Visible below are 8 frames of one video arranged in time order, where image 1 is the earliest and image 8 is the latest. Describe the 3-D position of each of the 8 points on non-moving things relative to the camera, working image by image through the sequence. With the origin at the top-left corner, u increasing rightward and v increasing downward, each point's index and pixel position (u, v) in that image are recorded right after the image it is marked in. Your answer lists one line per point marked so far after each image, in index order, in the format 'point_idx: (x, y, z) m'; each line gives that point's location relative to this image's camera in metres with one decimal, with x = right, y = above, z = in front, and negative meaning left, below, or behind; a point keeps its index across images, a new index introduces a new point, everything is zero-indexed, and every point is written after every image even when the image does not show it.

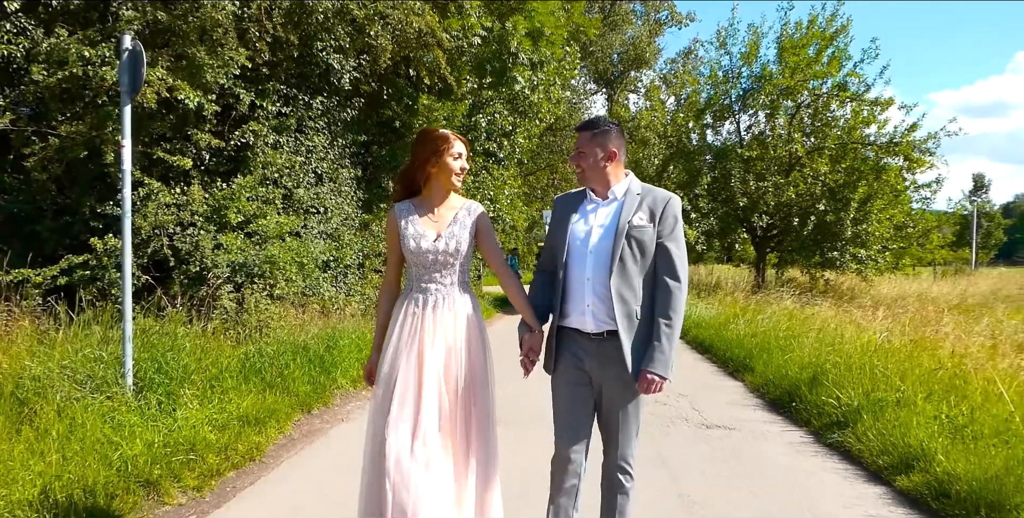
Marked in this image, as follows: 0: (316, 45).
0: (-2.6, +2.8, +10.5) m
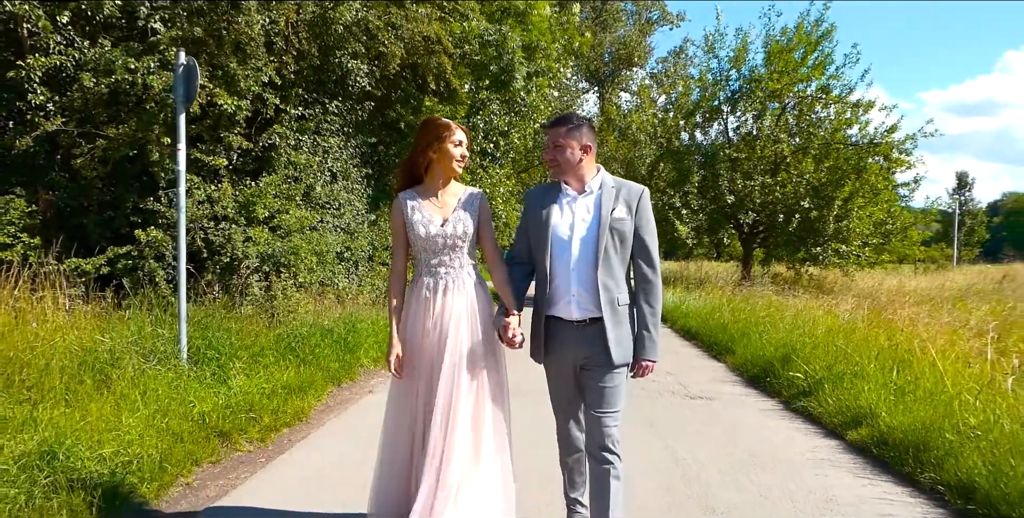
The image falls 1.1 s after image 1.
0: (-2.5, +2.9, +11.4) m
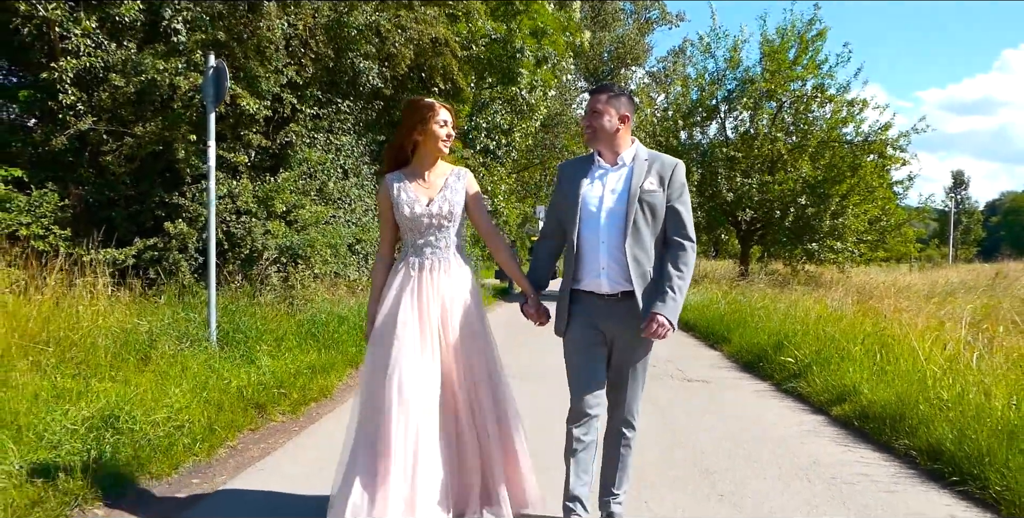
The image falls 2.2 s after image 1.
0: (-2.4, +3.0, +11.9) m
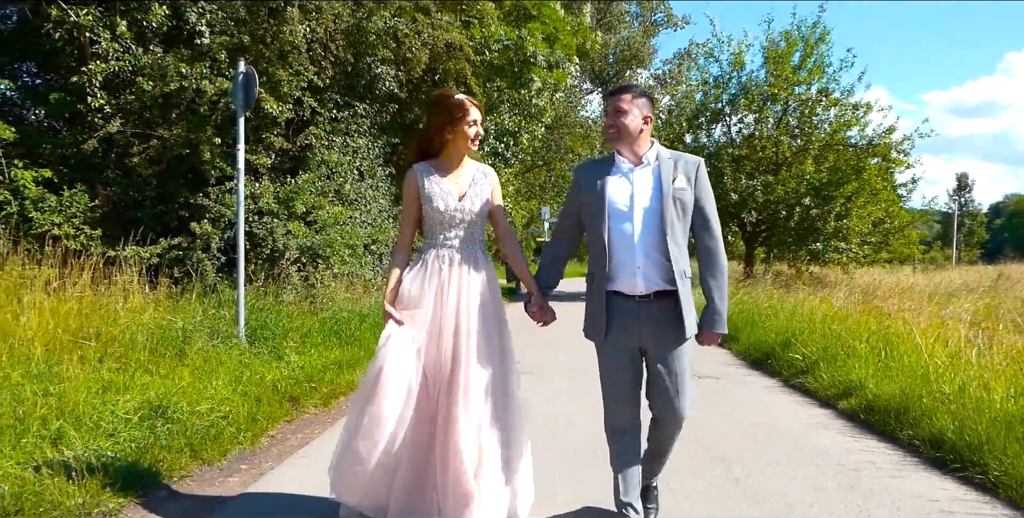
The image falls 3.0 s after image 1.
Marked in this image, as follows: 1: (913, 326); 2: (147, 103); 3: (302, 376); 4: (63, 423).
0: (-2.2, +3.0, +12.2) m
1: (+4.2, -0.7, +8.4) m
2: (-4.5, +2.0, +9.9) m
3: (-1.8, -1.0, +6.8) m
4: (-2.6, -0.9, +4.6) m
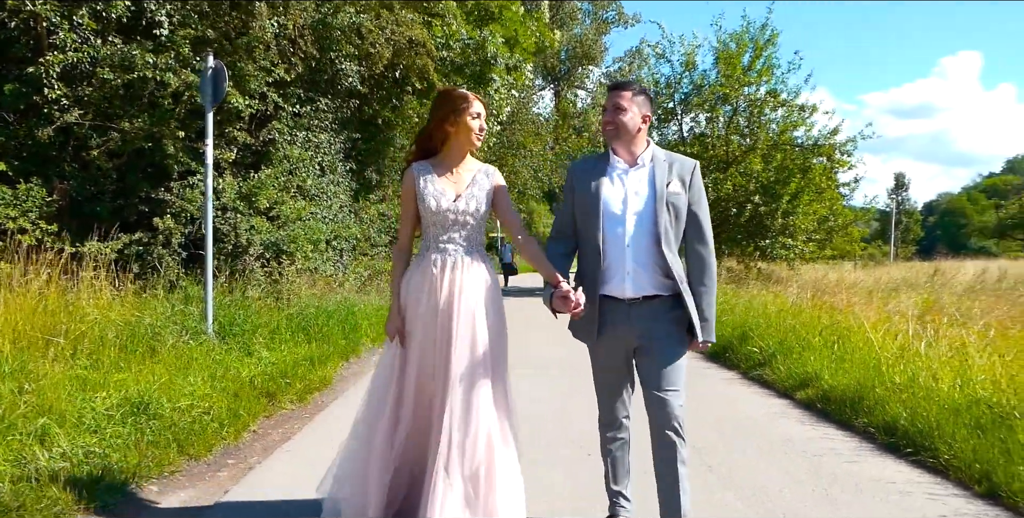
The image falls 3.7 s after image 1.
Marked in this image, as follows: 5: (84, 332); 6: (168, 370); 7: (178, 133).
0: (-2.8, +3.1, +12.1) m
1: (+3.9, -0.7, +8.9) m
2: (-4.9, +2.0, +9.8) m
3: (-2.0, -1.0, +6.9) m
4: (-2.7, -0.9, +4.6) m
5: (-3.5, -0.6, +6.6) m
6: (-2.7, -0.9, +6.2) m
7: (-4.1, +1.5, +9.8) m
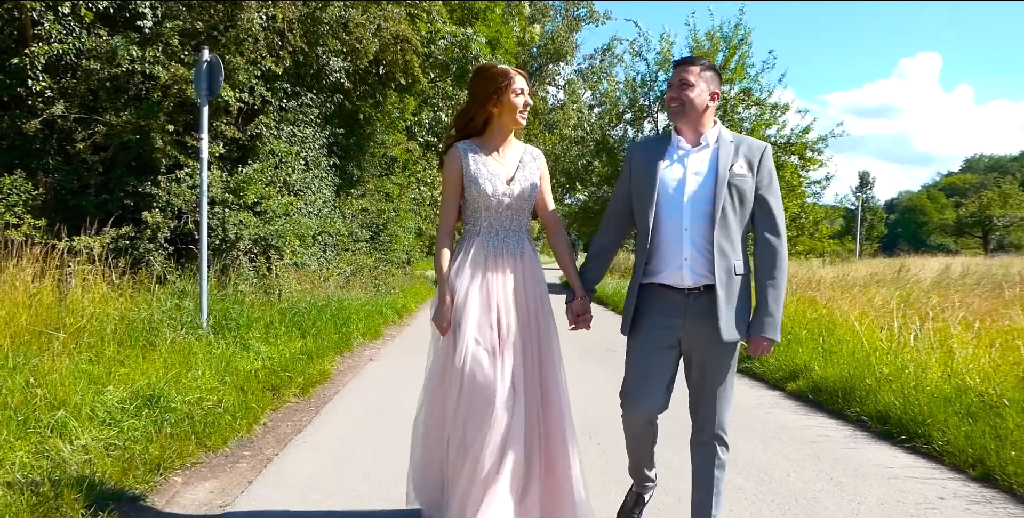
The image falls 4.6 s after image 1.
0: (-3.0, +3.2, +12.1) m
1: (+3.8, -0.6, +9.1) m
2: (-5.1, +2.1, +9.7) m
3: (-2.0, -0.9, +6.9) m
4: (-2.6, -0.9, +4.6) m
5: (-3.5, -0.6, +6.6) m
6: (-2.6, -0.8, +6.2) m
7: (-4.2, +1.6, +9.7) m
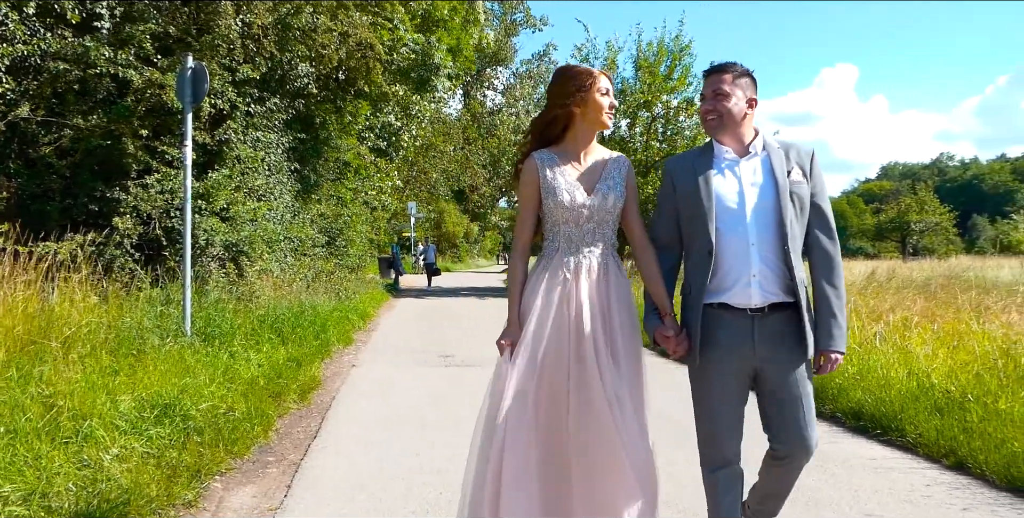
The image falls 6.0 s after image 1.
0: (-3.5, +3.1, +12.1) m
1: (+3.5, -0.7, +9.7) m
2: (-5.4, +2.0, +9.5) m
3: (-2.1, -1.0, +6.9) m
4: (-2.4, -0.9, +4.6) m
5: (-3.6, -0.6, +6.5) m
6: (-2.6, -0.9, +6.2) m
7: (-4.5, +1.5, +9.6) m
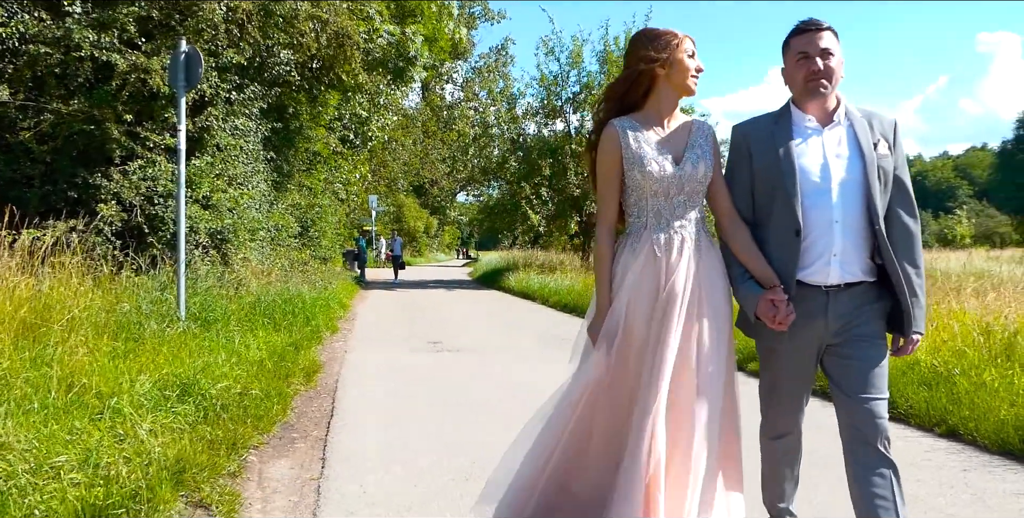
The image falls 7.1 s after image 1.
0: (-3.8, +3.2, +12.0) m
1: (+3.4, -0.5, +10.0) m
2: (-5.5, +2.2, +9.3) m
3: (-2.1, -0.8, +7.0) m
4: (-2.3, -0.8, +4.6) m
5: (-3.5, -0.5, +6.5) m
6: (-2.6, -0.7, +6.2) m
7: (-4.7, +1.7, +9.5) m
